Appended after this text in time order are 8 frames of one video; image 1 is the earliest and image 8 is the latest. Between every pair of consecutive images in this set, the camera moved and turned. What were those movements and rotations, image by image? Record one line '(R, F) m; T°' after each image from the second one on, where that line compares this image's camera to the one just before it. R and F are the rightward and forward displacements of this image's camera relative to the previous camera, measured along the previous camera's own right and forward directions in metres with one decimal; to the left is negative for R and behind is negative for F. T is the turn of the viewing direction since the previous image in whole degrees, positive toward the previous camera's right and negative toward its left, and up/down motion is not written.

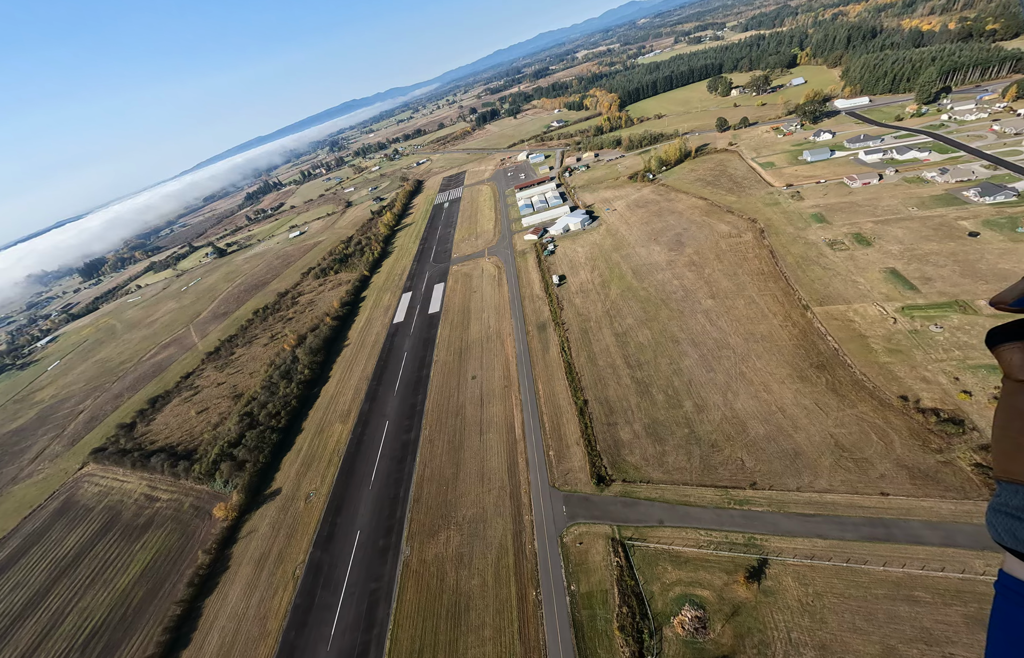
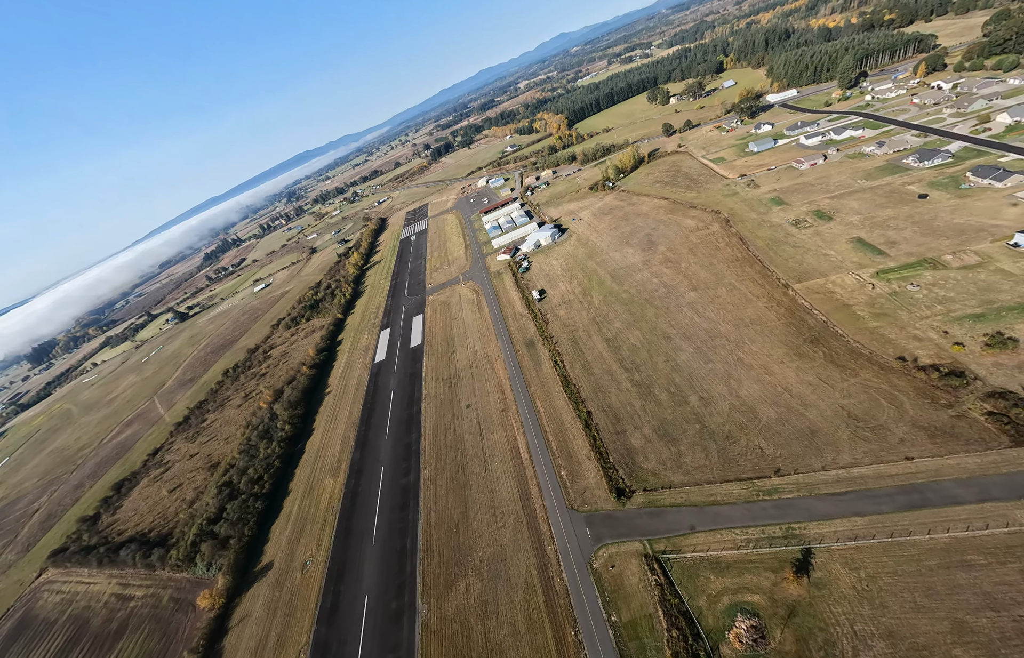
(-0.7, +1.3) m; +3°
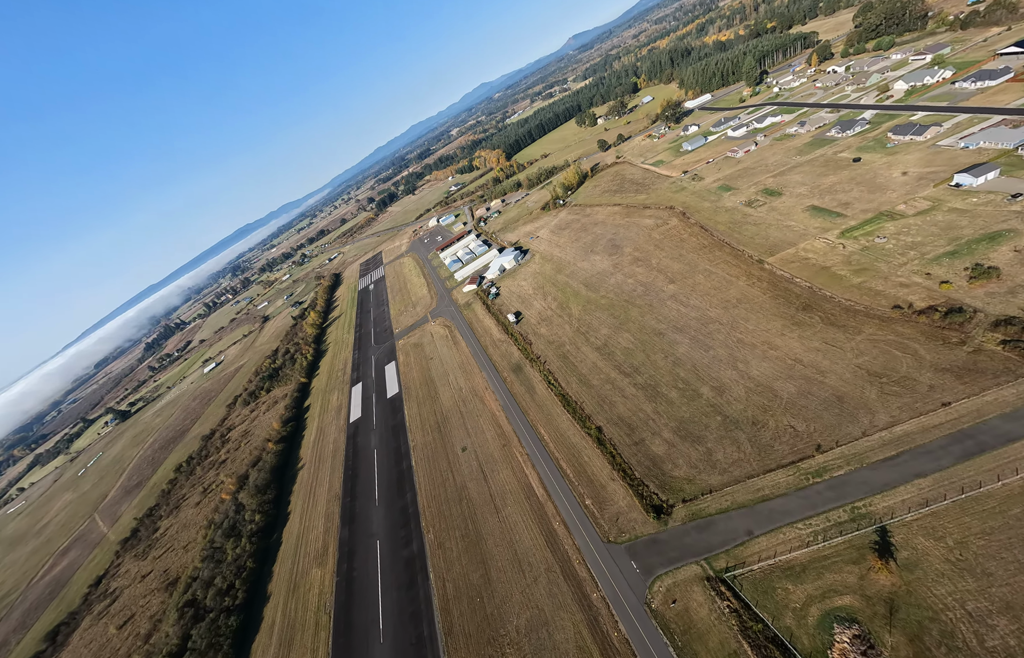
(-1.1, +2.7) m; +5°
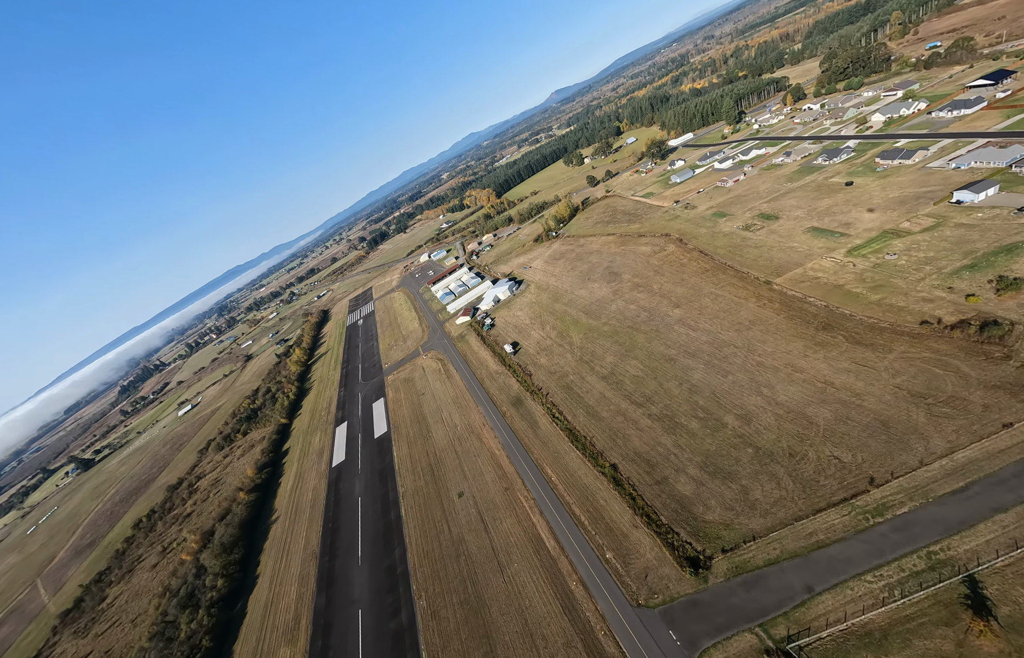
(-0.6, +2.4) m; +1°
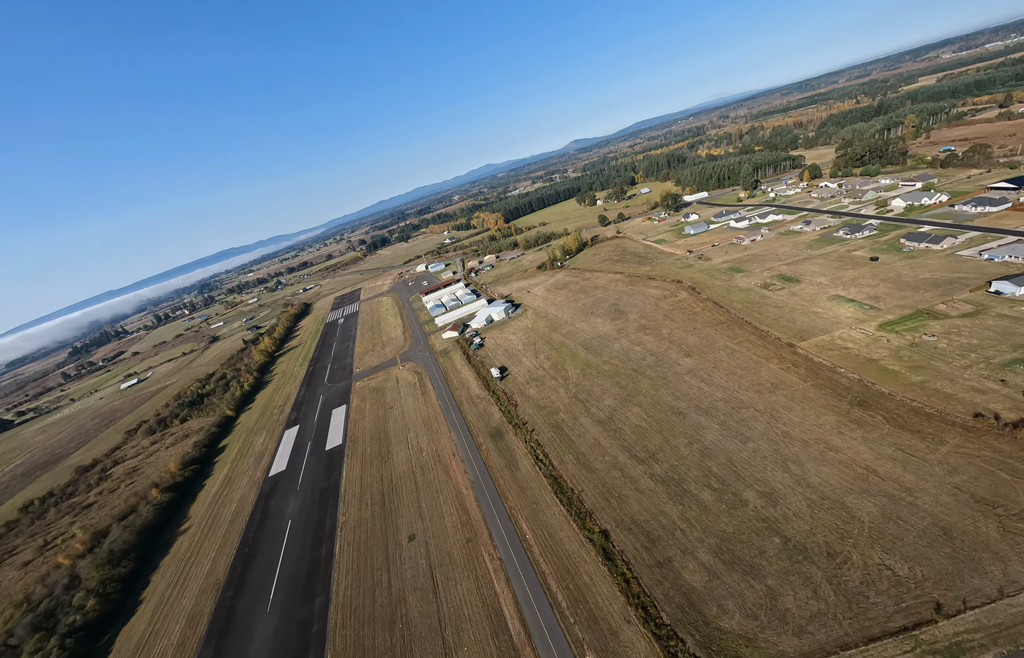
(-0.5, +3.9) m; +2°
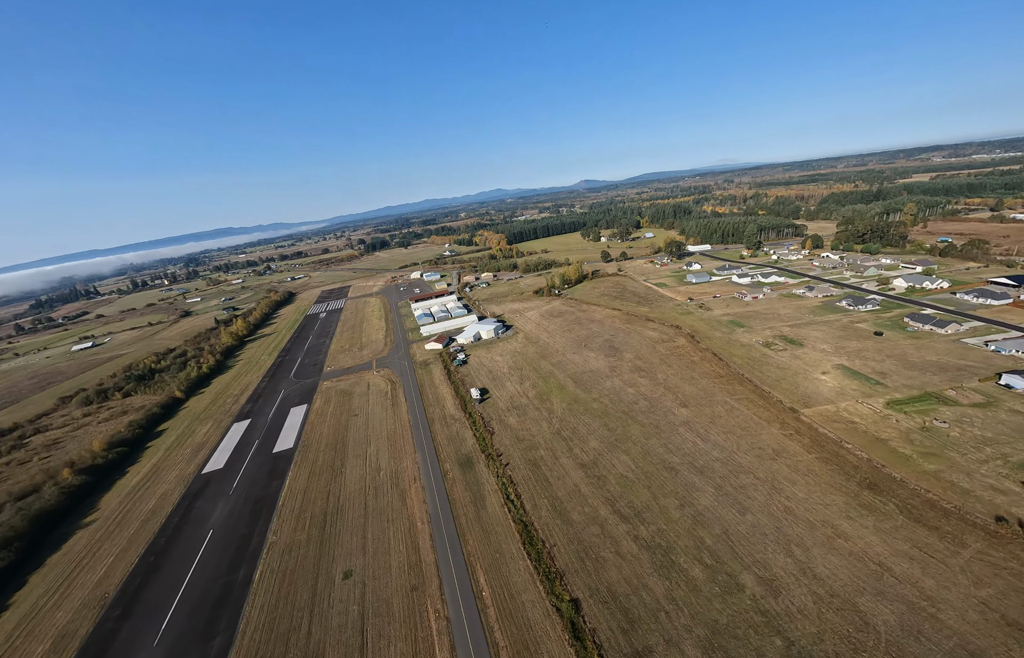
(-0.2, +2.5) m; +2°
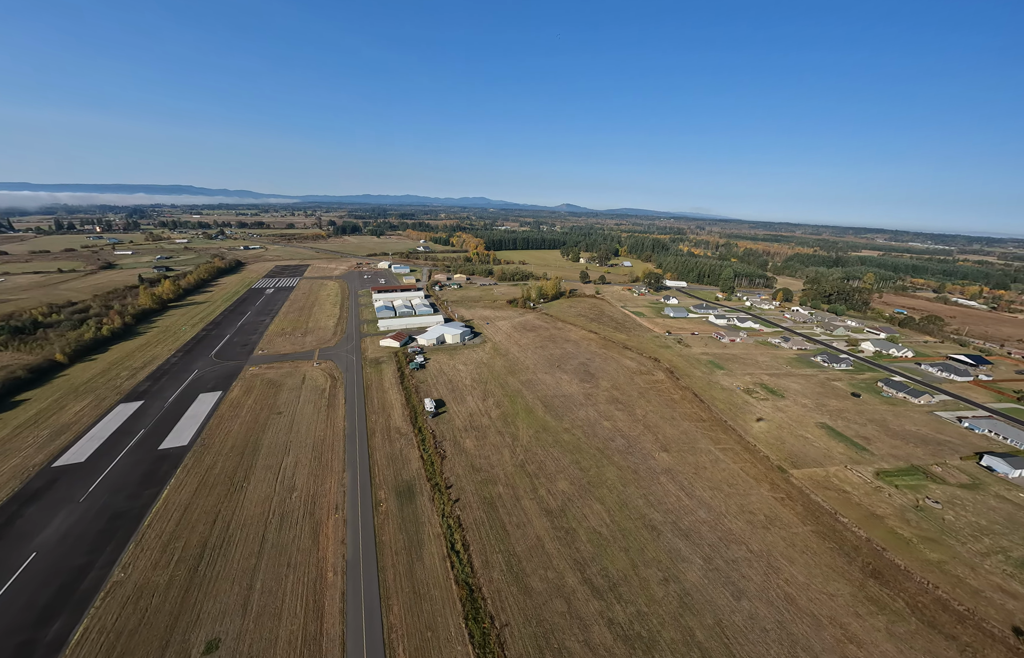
(-0.6, +4.3) m; +5°
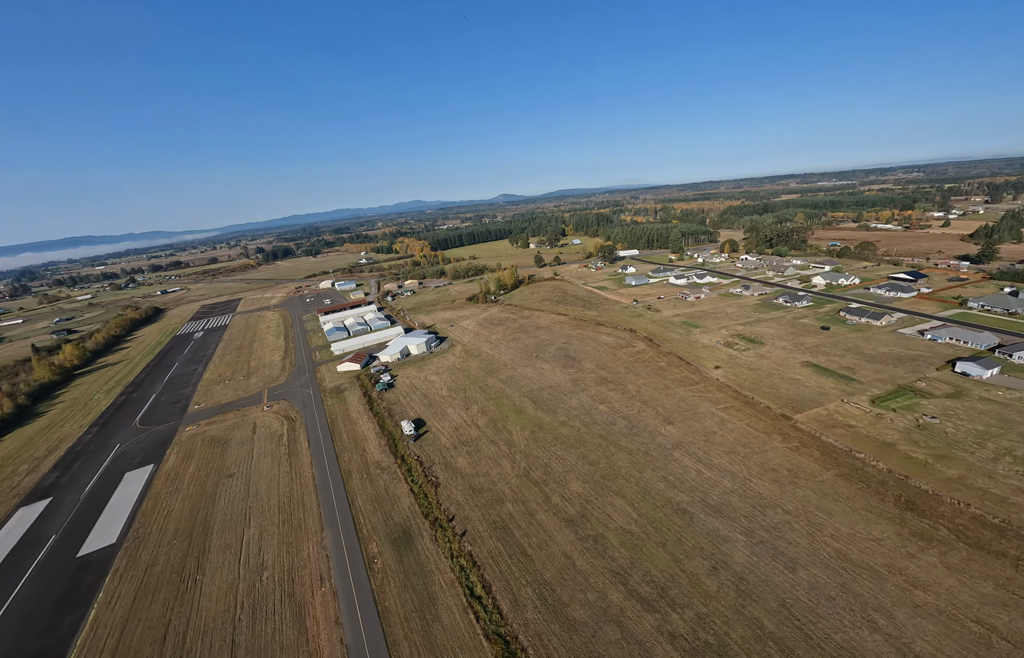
(-0.8, +2.7) m; +6°
